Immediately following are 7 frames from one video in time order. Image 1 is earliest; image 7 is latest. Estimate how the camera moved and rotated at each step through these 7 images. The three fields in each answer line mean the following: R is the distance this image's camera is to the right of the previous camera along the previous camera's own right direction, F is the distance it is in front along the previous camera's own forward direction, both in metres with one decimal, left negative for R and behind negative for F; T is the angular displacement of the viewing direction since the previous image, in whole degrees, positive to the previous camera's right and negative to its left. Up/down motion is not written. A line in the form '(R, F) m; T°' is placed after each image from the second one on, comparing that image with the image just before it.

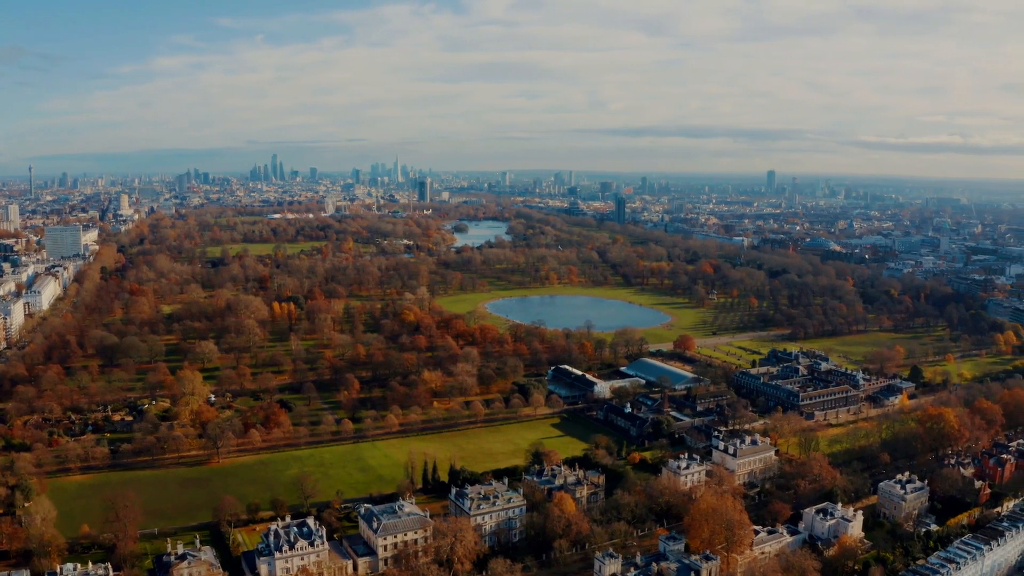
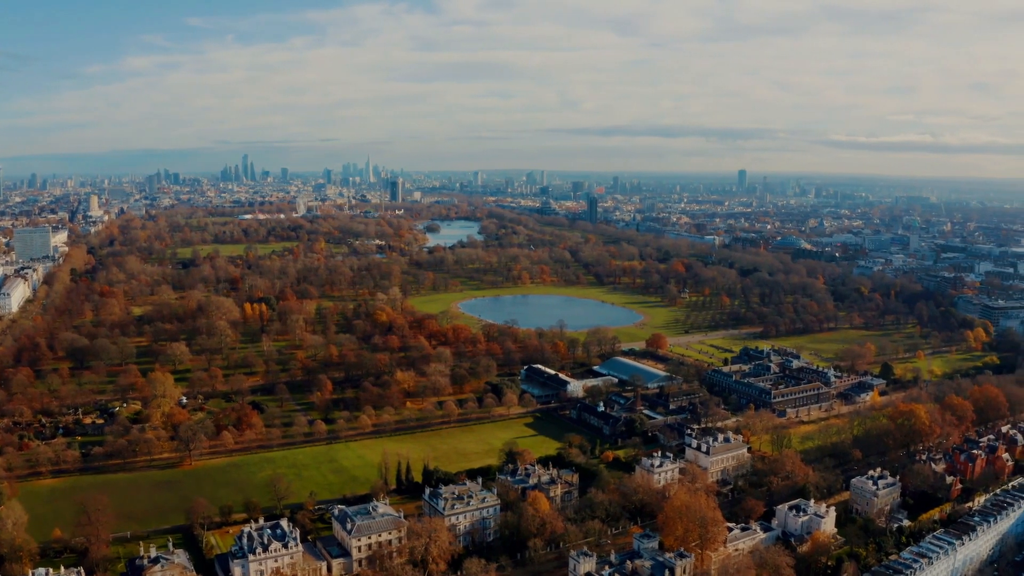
(+0.4, 0.0) m; +1°
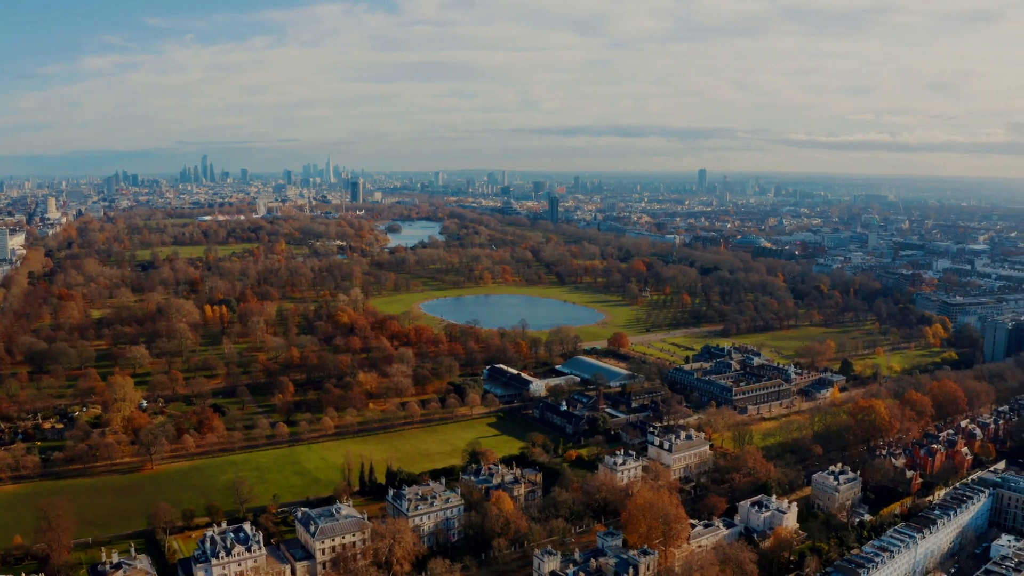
(+0.6, 0.0) m; +1°
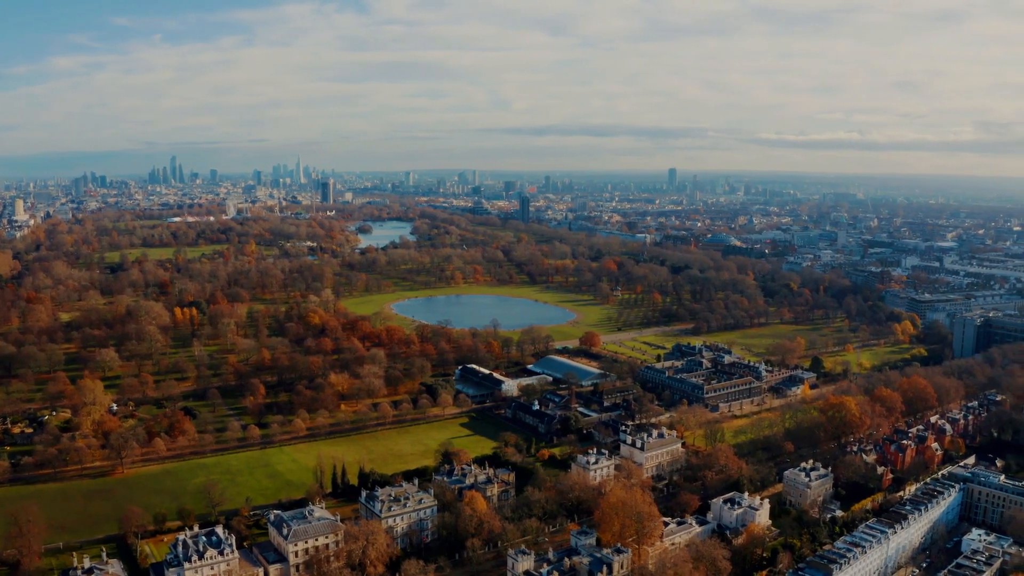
(+0.4, 0.0) m; +1°
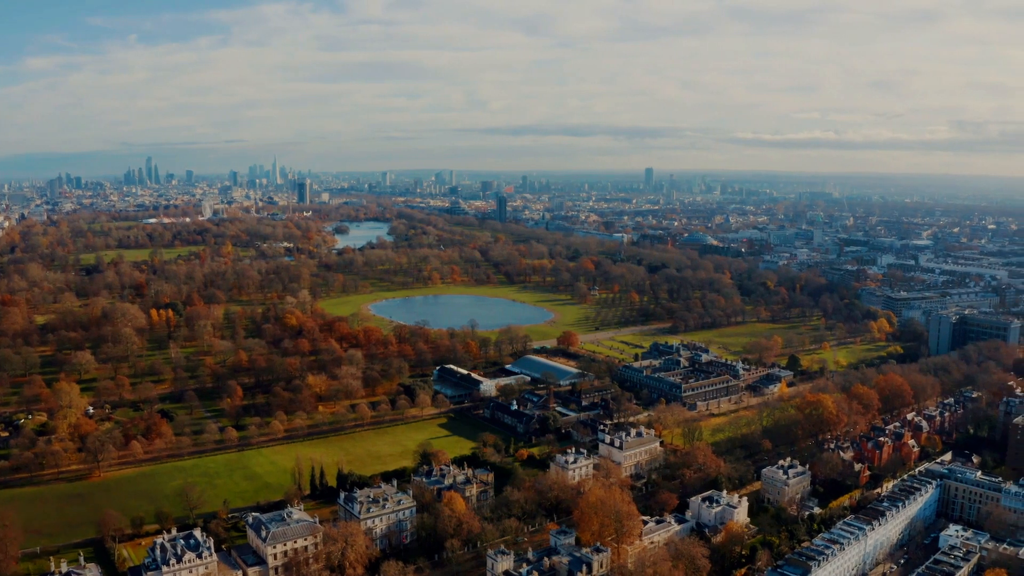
(+0.3, 0.0) m; +1°
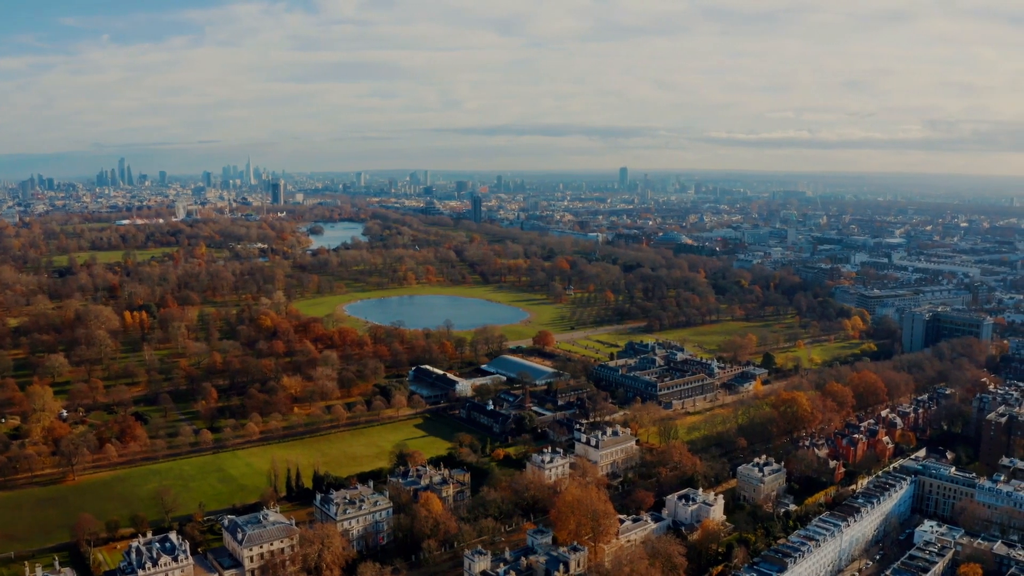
(+0.4, 0.0) m; +1°
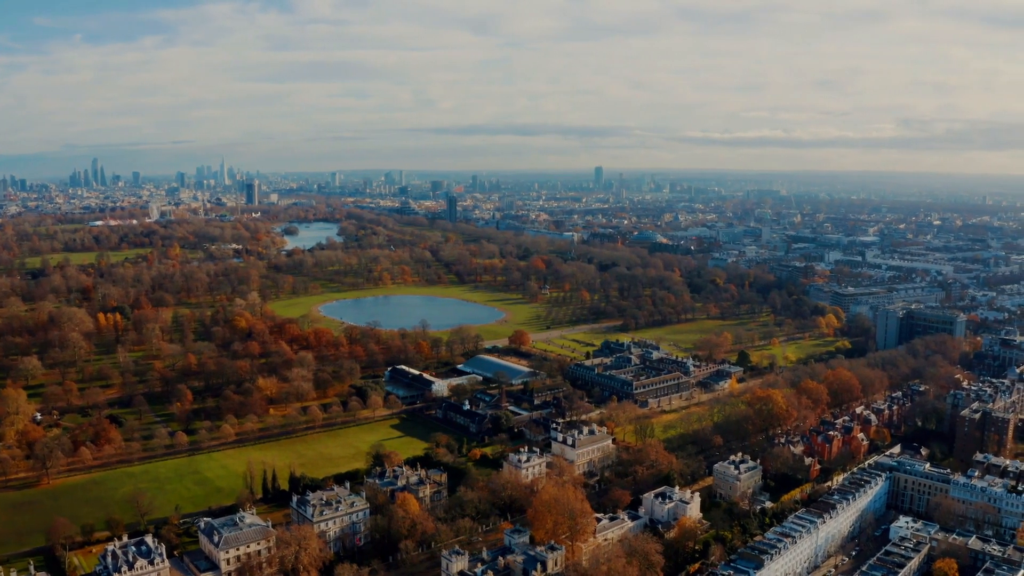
(+0.3, 0.0) m; +1°
